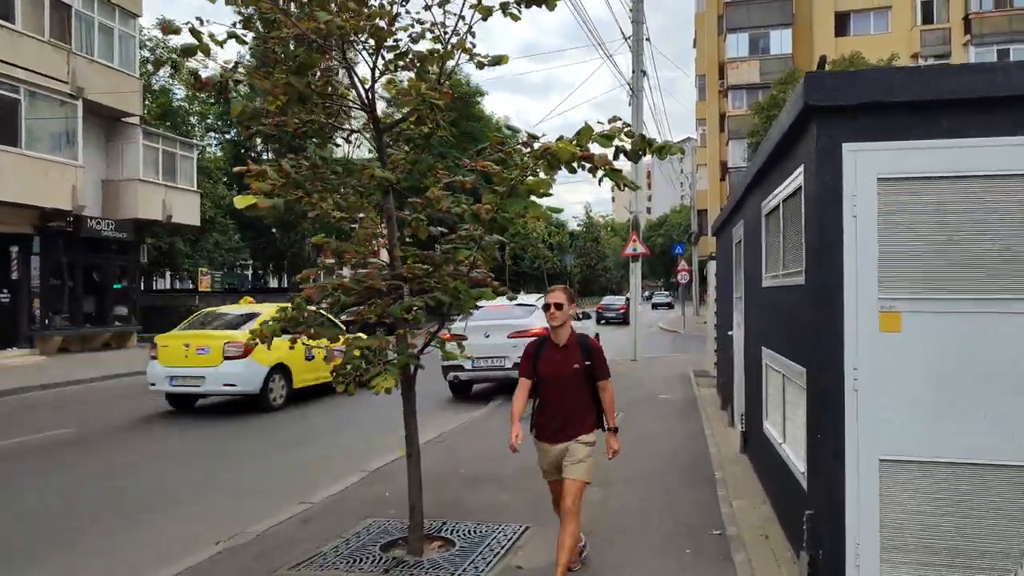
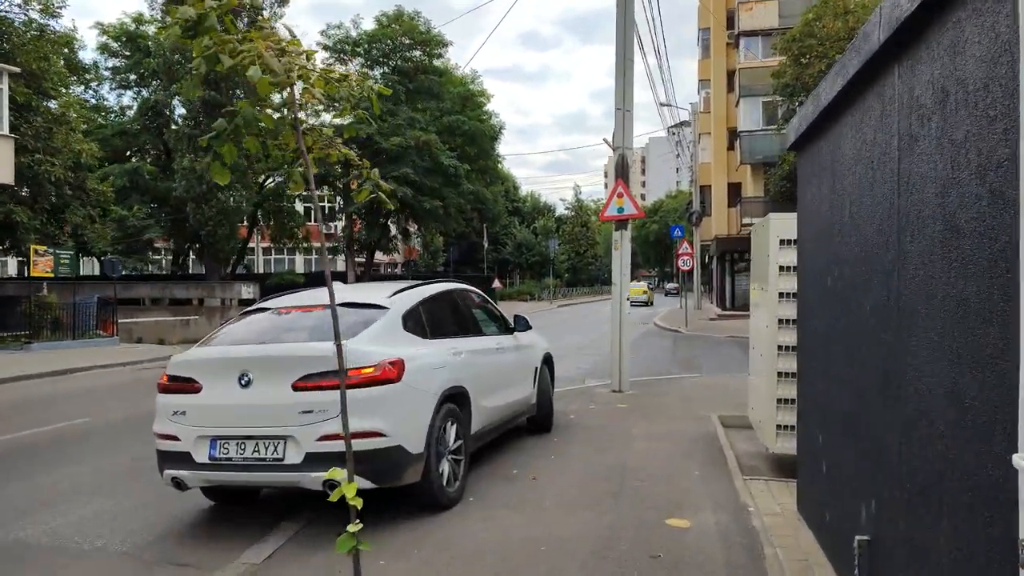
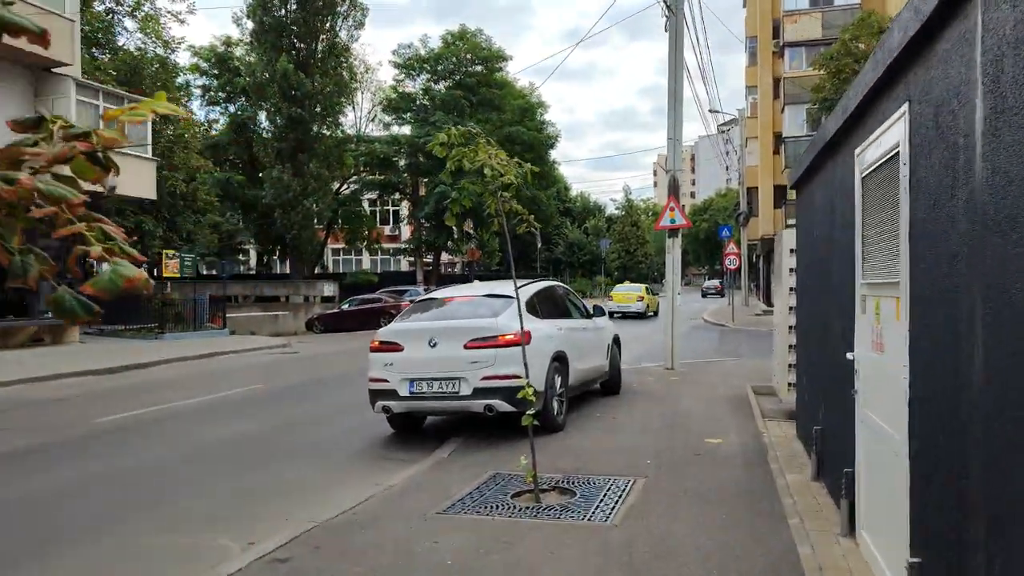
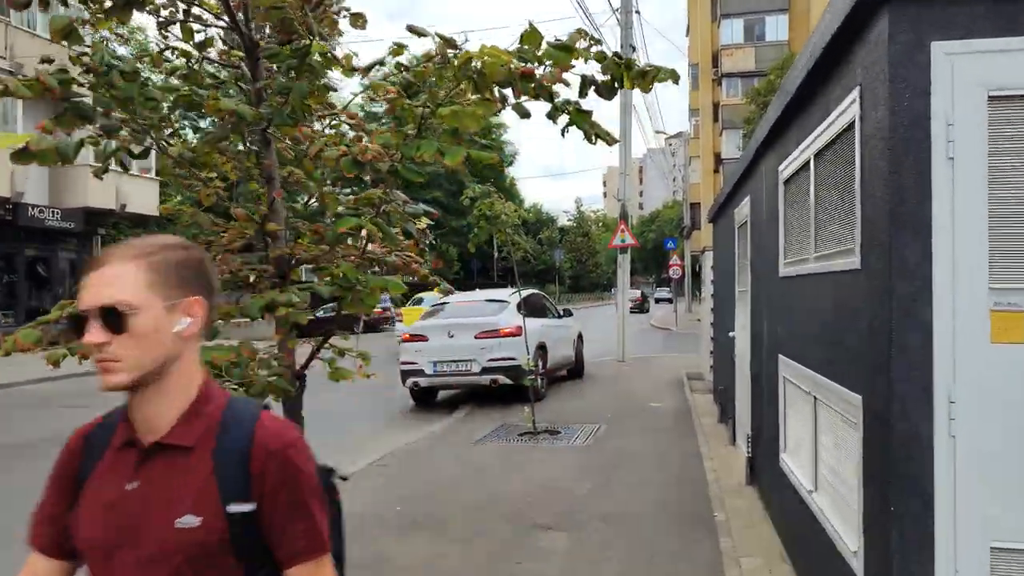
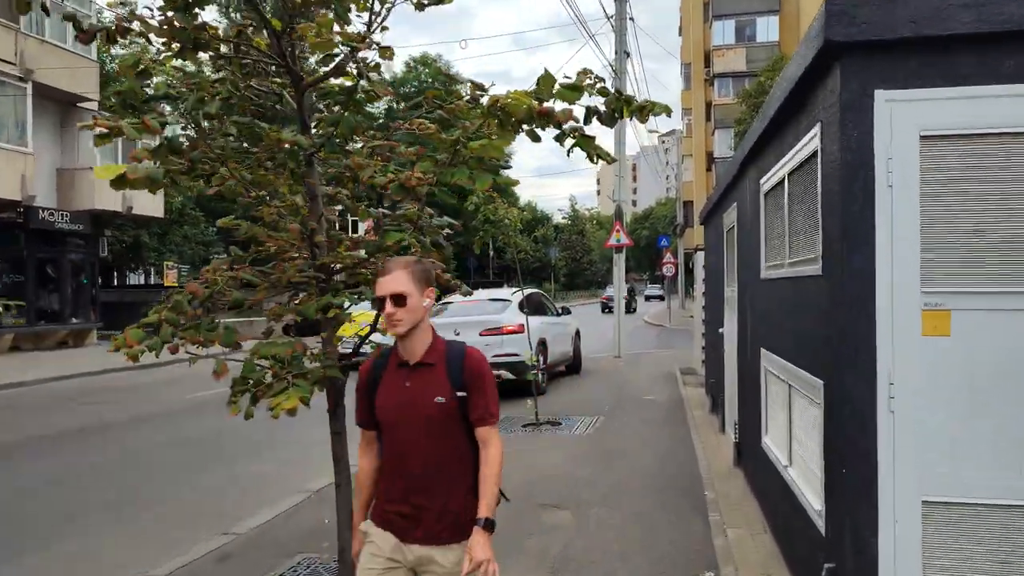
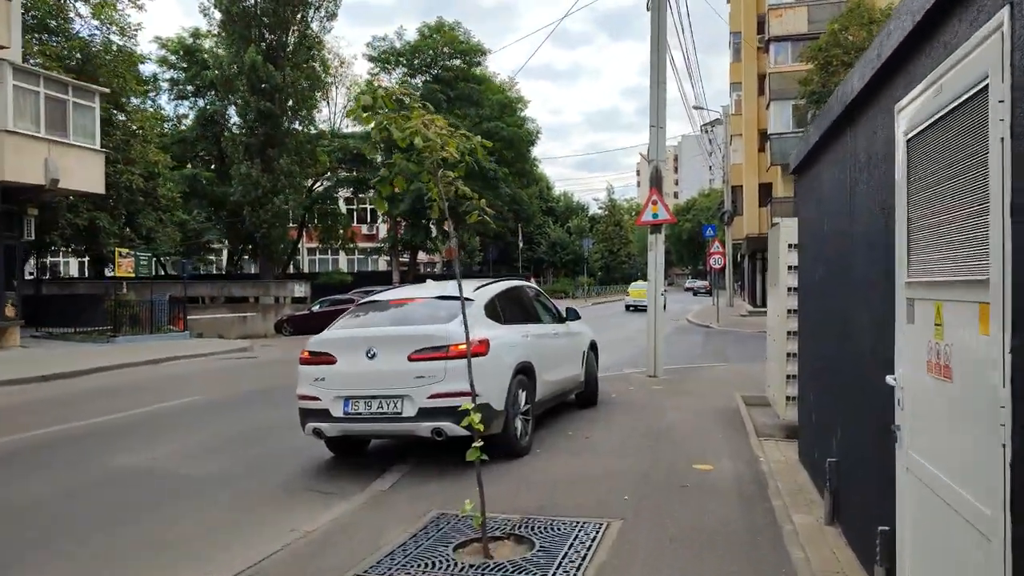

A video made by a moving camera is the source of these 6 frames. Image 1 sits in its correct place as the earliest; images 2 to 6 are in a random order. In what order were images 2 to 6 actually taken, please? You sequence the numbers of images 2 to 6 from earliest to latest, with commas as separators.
5, 4, 3, 6, 2
